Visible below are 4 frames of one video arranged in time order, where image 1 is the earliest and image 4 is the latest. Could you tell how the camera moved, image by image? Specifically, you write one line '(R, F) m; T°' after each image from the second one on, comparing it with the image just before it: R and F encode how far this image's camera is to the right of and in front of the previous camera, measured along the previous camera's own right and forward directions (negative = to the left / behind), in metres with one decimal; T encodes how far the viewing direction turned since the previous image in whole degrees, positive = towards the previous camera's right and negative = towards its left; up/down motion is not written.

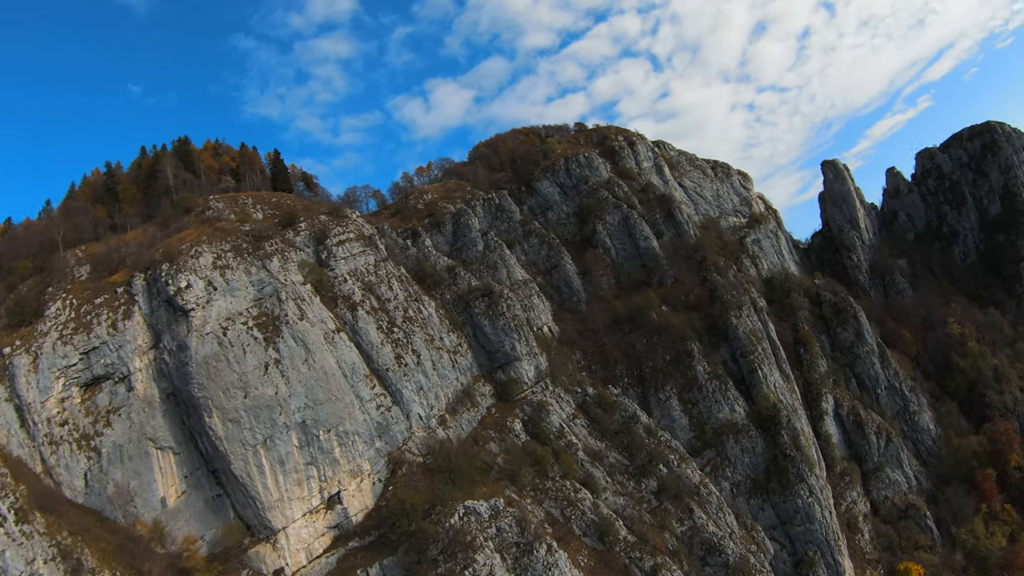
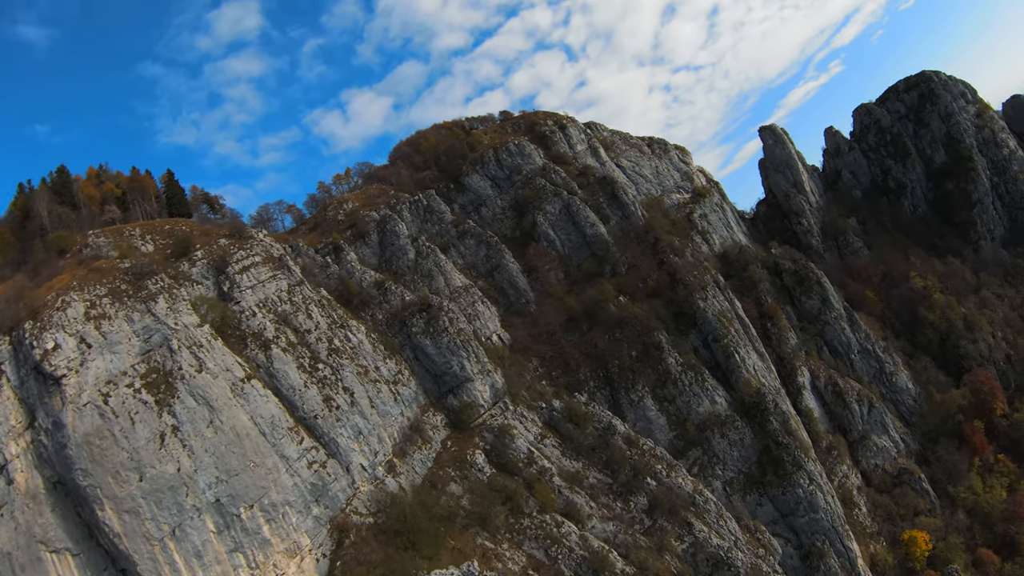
(0.0, +6.7) m; +4°
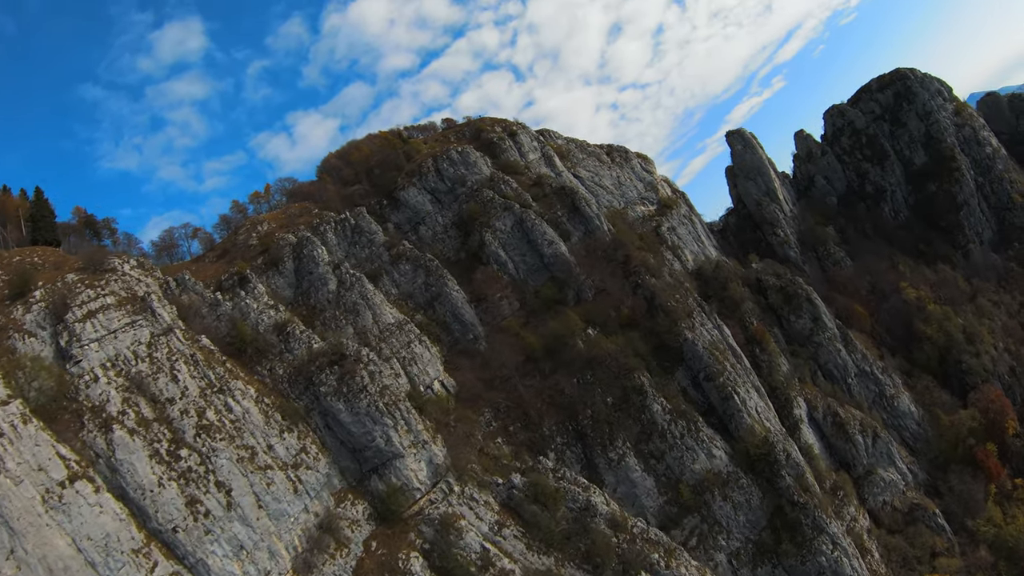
(+0.6, +10.9) m; +3°
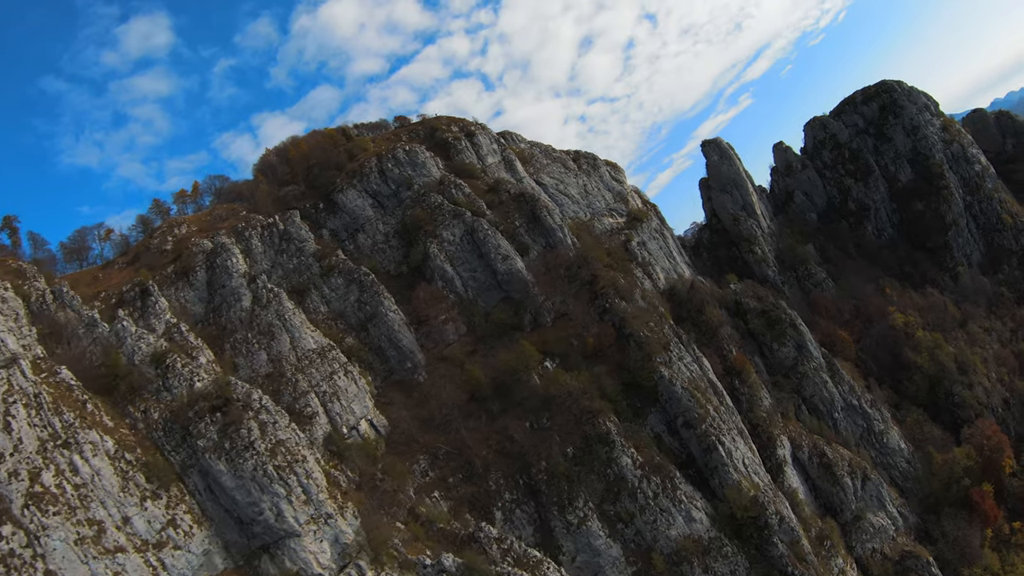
(+0.9, +7.5) m; +2°
